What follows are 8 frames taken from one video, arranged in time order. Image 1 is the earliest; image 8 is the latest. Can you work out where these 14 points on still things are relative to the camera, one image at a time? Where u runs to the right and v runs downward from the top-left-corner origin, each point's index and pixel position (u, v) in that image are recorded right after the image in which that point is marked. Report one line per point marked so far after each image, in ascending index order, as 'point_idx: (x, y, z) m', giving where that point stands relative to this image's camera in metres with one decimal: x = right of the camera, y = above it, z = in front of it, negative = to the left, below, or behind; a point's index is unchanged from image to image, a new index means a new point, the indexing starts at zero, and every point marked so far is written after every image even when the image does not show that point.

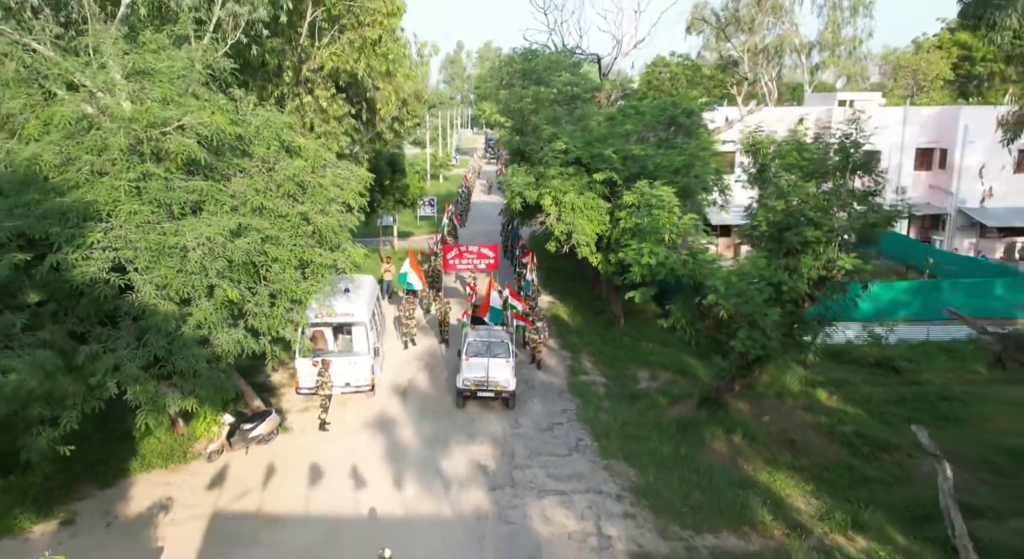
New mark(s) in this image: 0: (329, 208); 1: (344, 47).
0: (-2.9, +1.1, +12.3) m
1: (-3.2, +4.5, +14.9) m
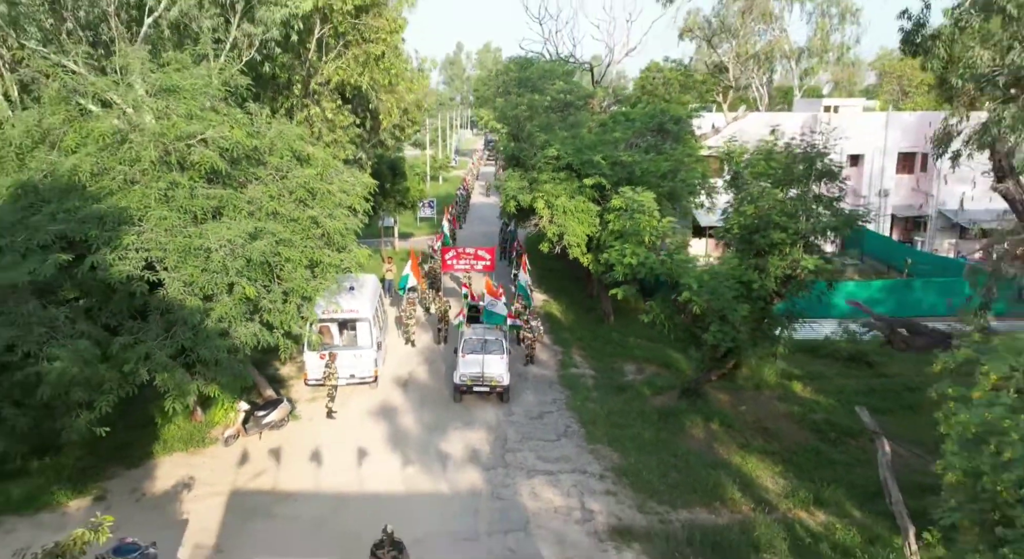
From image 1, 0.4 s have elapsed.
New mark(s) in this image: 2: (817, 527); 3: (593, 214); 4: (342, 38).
0: (-3.1, +1.1, +13.3) m
1: (-3.4, +4.5, +15.9) m
2: (+4.6, -3.7, +11.4) m
3: (+2.0, +1.6, +18.7) m
4: (-3.5, +5.0, +16.0) m
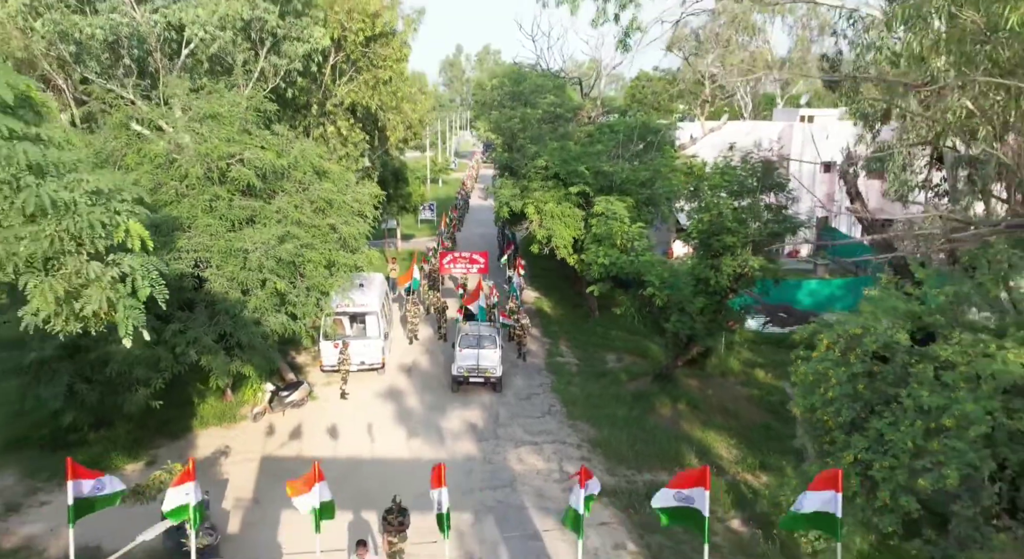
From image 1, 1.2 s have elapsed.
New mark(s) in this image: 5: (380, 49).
0: (-3.2, +1.2, +15.4) m
1: (-3.6, +4.6, +18.0) m
2: (+4.4, -3.6, +13.5) m
3: (+1.8, +1.6, +20.7) m
4: (-3.7, +5.1, +18.1) m
5: (-3.1, +5.4, +18.0) m
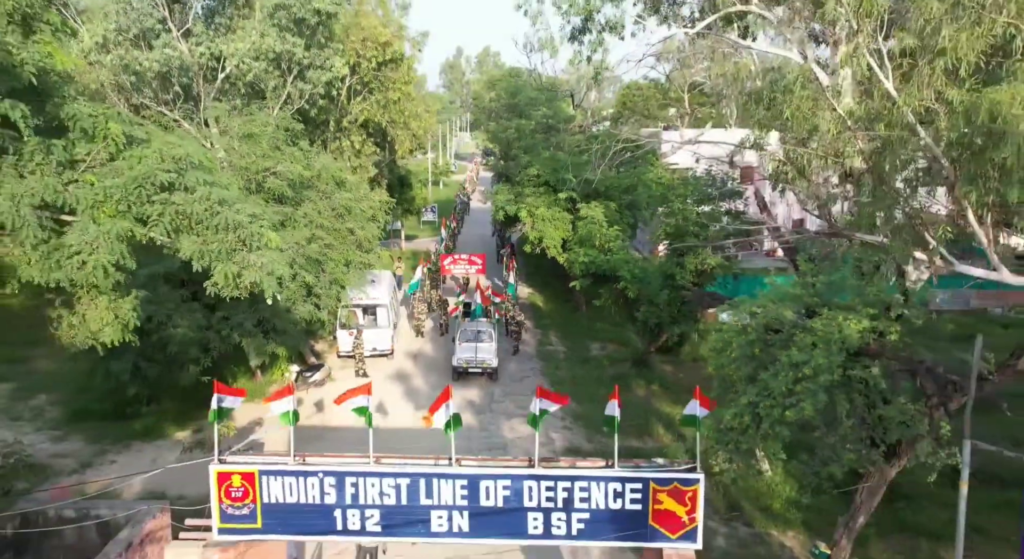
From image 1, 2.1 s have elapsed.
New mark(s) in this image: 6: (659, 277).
0: (-3.4, +1.3, +17.8) m
1: (-3.7, +4.7, +20.4) m
2: (+4.2, -3.5, +15.9) m
3: (+1.6, +1.7, +23.1) m
4: (-3.8, +5.2, +20.5) m
5: (-3.2, +5.5, +20.4) m
6: (+3.2, +0.1, +16.8) m
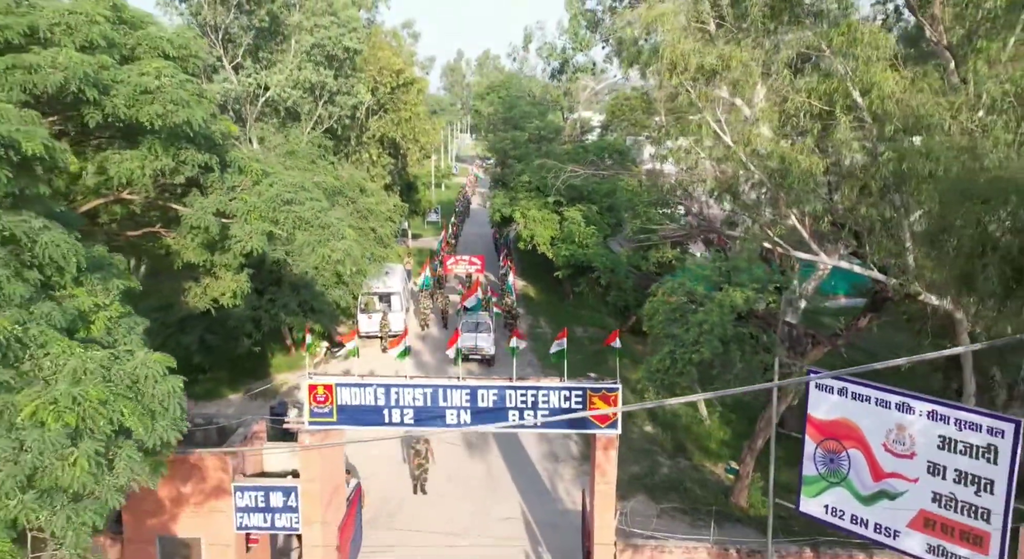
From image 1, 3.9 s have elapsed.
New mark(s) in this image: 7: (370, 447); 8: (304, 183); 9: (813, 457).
0: (-3.6, +1.5, +21.4) m
1: (-3.9, +4.9, +24.0) m
2: (+4.0, -3.3, +19.5) m
3: (+1.5, +2.0, +26.7) m
4: (-4.0, +5.4, +24.0) m
5: (-3.4, +5.7, +24.0) m
6: (+3.1, +0.3, +20.4) m
7: (-3.0, -3.5, +15.8) m
8: (-3.6, +1.6, +13.1) m
9: (+3.5, -2.0, +8.9) m
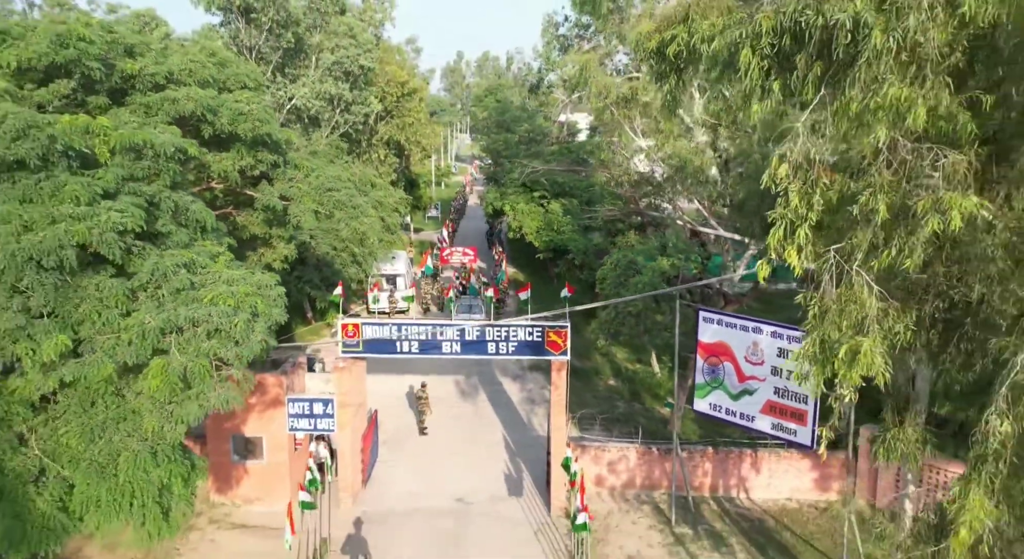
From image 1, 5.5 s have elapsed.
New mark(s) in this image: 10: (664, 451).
0: (-4.0, +2.1, +25.1) m
1: (-4.3, +5.5, +27.6) m
2: (+3.6, -2.7, +23.2) m
3: (+1.1, +2.6, +30.4) m
4: (-4.4, +6.0, +27.7) m
5: (-3.8, +6.3, +27.7) m
6: (+2.7, +0.9, +24.1) m
7: (-3.3, -2.9, +19.5) m
8: (-3.9, +2.2, +16.8) m
9: (+3.1, -1.5, +12.6) m
10: (+2.8, -3.2, +14.1) m
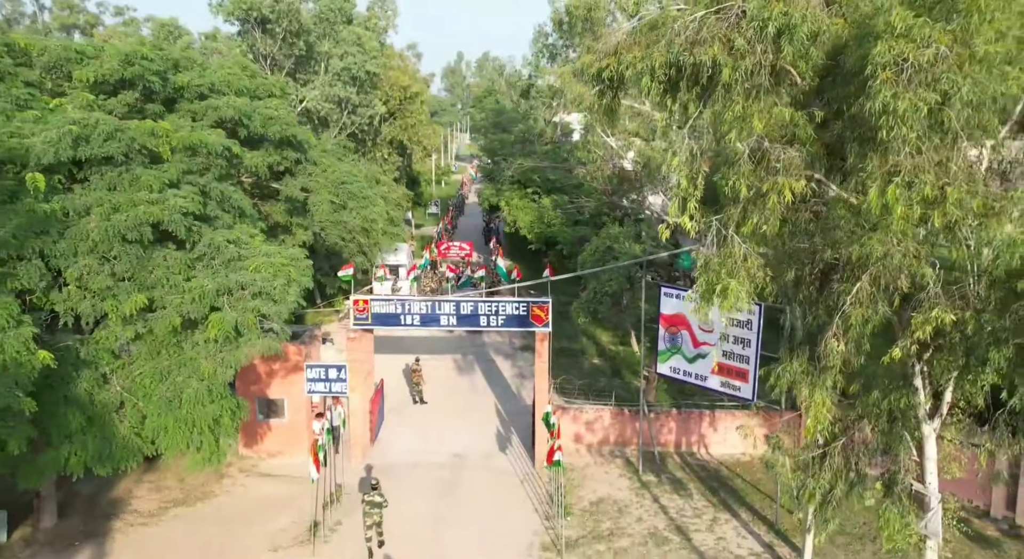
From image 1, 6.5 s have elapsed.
0: (-4.2, +2.5, +27.1) m
1: (-4.5, +5.9, +29.7) m
2: (+3.4, -2.3, +25.2) m
3: (+0.9, +3.0, +32.4) m
4: (-4.6, +6.4, +29.8) m
5: (-4.0, +6.7, +29.7) m
6: (+2.5, +1.3, +26.1) m
7: (-3.6, -2.6, +21.6) m
8: (-4.2, +2.5, +18.8) m
9: (+2.9, -1.1, +14.6) m
10: (+2.6, -2.8, +16.2) m
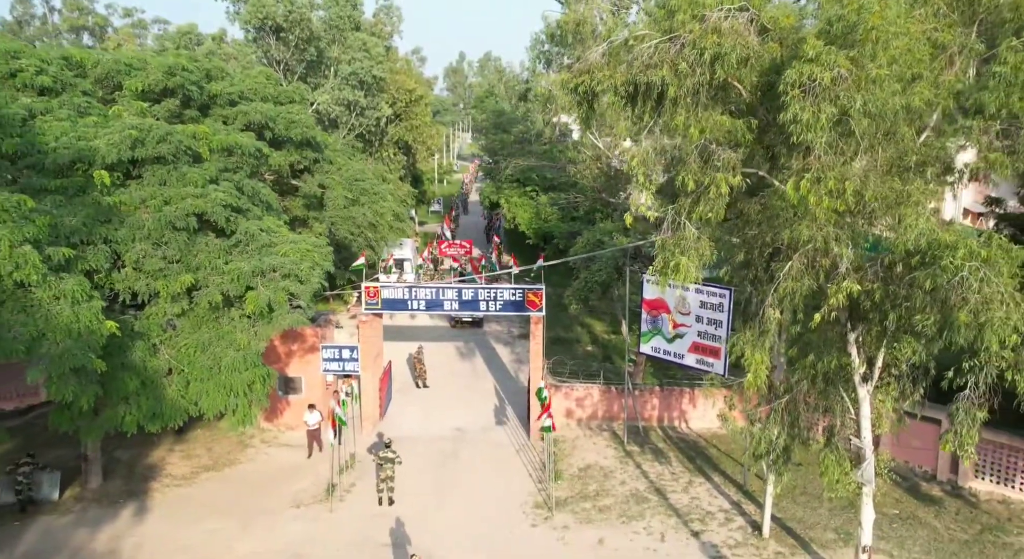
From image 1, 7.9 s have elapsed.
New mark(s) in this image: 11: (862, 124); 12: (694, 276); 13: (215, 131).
0: (-4.2, +2.8, +28.7) m
1: (-4.5, +6.2, +31.3) m
2: (+3.4, -2.1, +26.8) m
3: (+0.8, +3.2, +34.0) m
4: (-4.6, +6.7, +31.4) m
5: (-4.0, +7.0, +31.3) m
6: (+2.4, +1.5, +27.7) m
7: (-3.6, -2.3, +23.2) m
8: (-4.2, +2.8, +20.4) m
9: (+2.8, -0.9, +16.2) m
10: (+2.5, -2.5, +17.7) m
11: (+3.5, +1.6, +7.7) m
12: (+2.0, 0.0, +8.4) m
13: (-5.1, +2.5, +13.1) m
